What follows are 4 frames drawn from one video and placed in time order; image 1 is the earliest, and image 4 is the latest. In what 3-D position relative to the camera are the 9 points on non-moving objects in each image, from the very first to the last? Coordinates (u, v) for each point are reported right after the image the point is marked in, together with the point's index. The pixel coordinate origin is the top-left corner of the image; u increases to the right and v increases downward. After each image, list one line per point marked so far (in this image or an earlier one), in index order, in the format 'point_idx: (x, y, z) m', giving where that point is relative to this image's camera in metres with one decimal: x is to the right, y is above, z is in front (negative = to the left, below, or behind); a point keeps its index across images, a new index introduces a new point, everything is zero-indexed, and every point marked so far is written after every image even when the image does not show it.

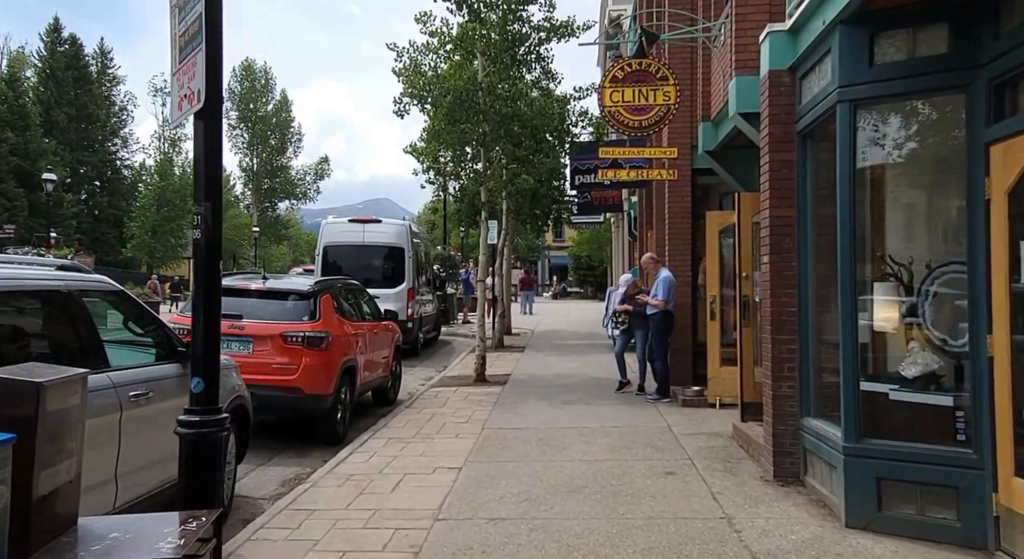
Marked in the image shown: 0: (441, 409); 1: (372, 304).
0: (-0.9, -1.7, +11.4) m
1: (-1.9, -0.3, +12.1) m
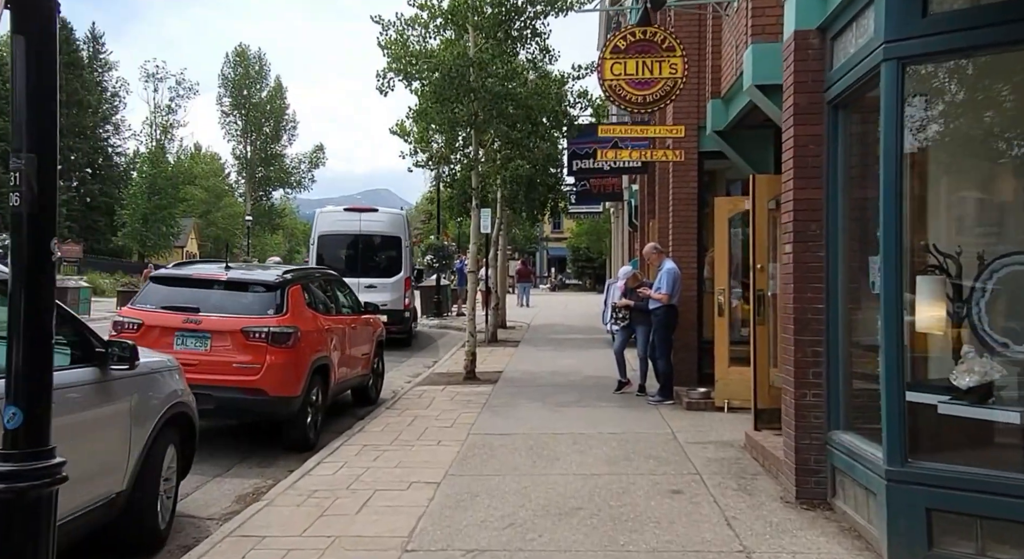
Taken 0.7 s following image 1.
0: (-1.0, -1.5, +10.5) m
1: (-2.0, -0.2, +11.2) m
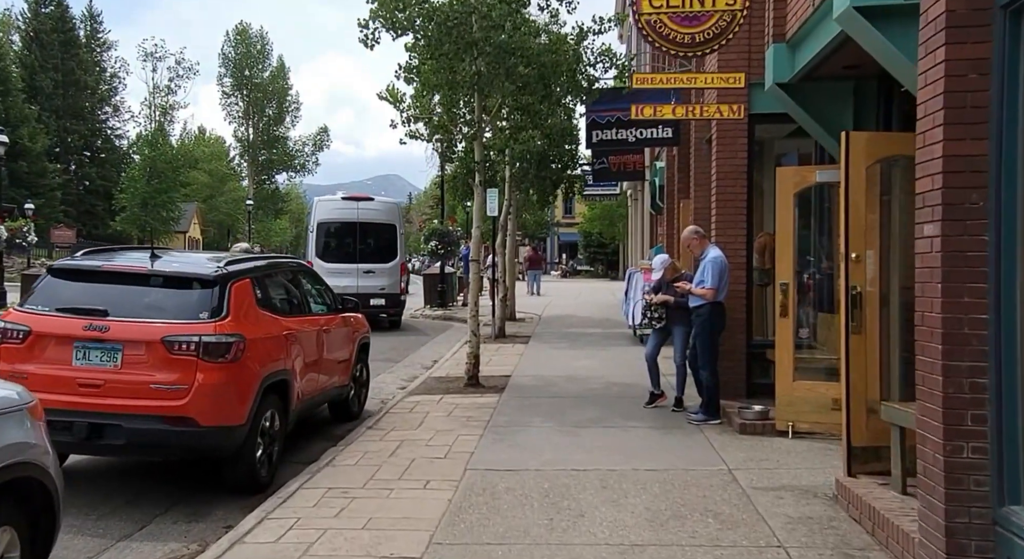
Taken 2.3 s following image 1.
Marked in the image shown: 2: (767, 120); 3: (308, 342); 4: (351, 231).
0: (-0.9, -1.5, +8.6) m
1: (-1.9, -0.1, +9.3) m
2: (+2.7, +1.7, +9.6) m
3: (-1.8, -0.6, +8.2) m
4: (-3.4, +1.1, +18.3) m
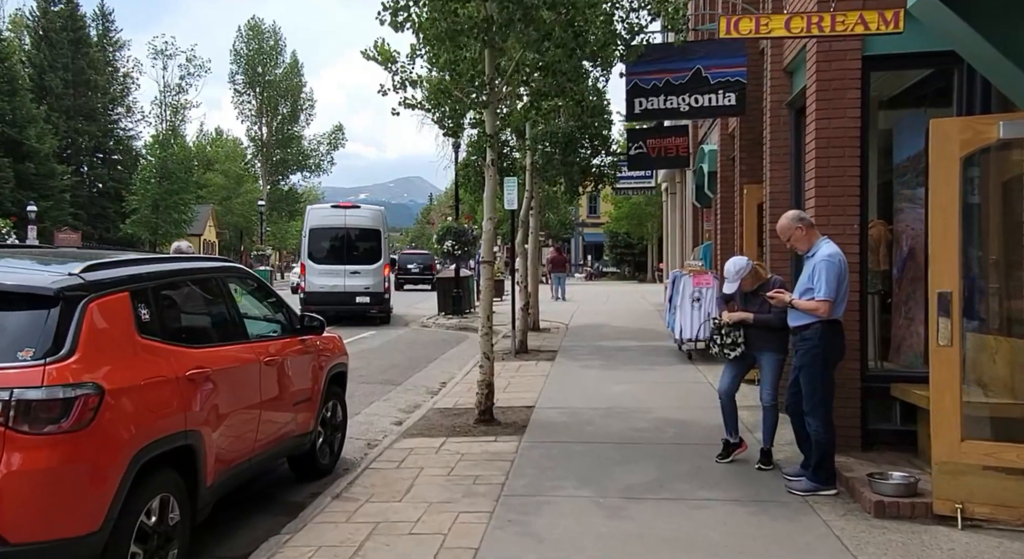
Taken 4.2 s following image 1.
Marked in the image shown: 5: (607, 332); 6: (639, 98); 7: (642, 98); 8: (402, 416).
0: (-0.8, -1.5, +6.0) m
1: (-1.7, -0.2, +6.8) m
2: (+2.9, +1.7, +6.9) m
3: (-1.7, -0.6, +5.7) m
4: (-3.0, +1.0, +15.8) m
5: (+1.9, -1.0, +17.8) m
6: (+1.5, +2.1, +10.6) m
7: (+1.5, +2.1, +10.6) m
8: (-1.2, -1.5, +10.1) m
